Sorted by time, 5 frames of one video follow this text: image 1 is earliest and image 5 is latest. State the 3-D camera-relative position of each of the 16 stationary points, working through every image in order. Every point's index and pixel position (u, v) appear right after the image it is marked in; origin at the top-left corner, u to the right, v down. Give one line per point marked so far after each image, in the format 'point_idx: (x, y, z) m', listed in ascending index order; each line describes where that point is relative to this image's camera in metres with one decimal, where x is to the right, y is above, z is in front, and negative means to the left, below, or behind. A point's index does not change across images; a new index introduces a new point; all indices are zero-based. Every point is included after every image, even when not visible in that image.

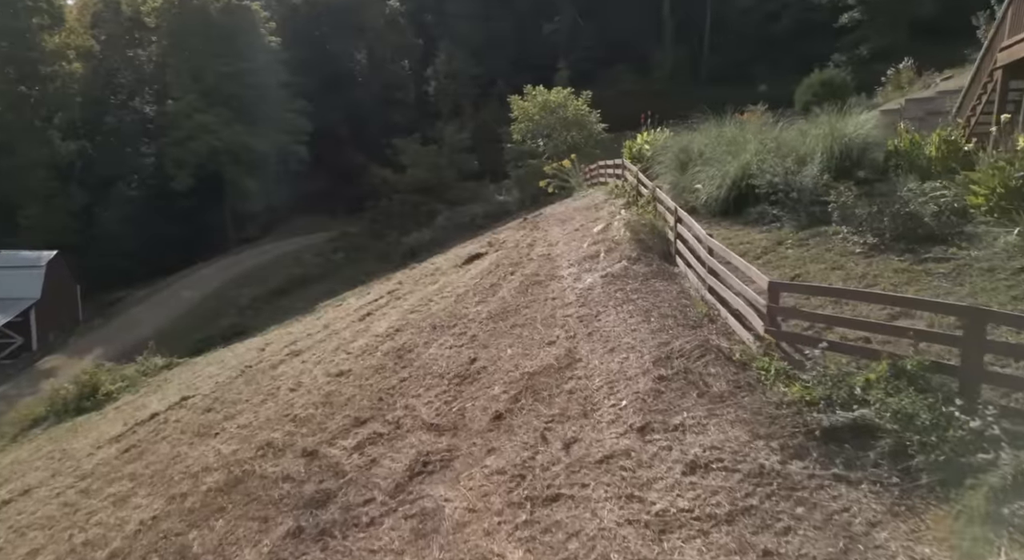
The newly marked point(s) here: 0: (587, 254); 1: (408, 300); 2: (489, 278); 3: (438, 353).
0: (+1.3, +0.4, +9.5) m
1: (-2.1, -0.4, +11.1) m
2: (-0.4, 0.0, +10.6) m
3: (-1.1, -1.1, +8.1) m
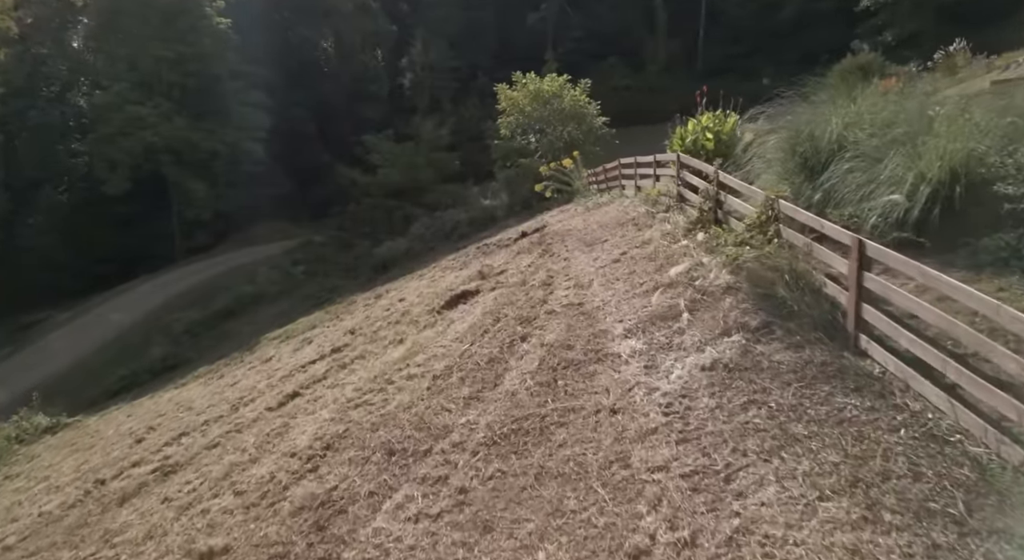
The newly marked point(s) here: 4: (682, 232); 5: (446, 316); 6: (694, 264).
0: (+1.5, -0.3, +5.5) m
1: (-2.0, -1.2, +7.0) m
2: (-0.3, -0.7, +6.5) m
3: (-0.9, -1.9, +4.1) m
4: (+2.3, +0.6, +7.3) m
5: (-1.0, -0.5, +8.1) m
6: (+2.0, +0.2, +6.0) m
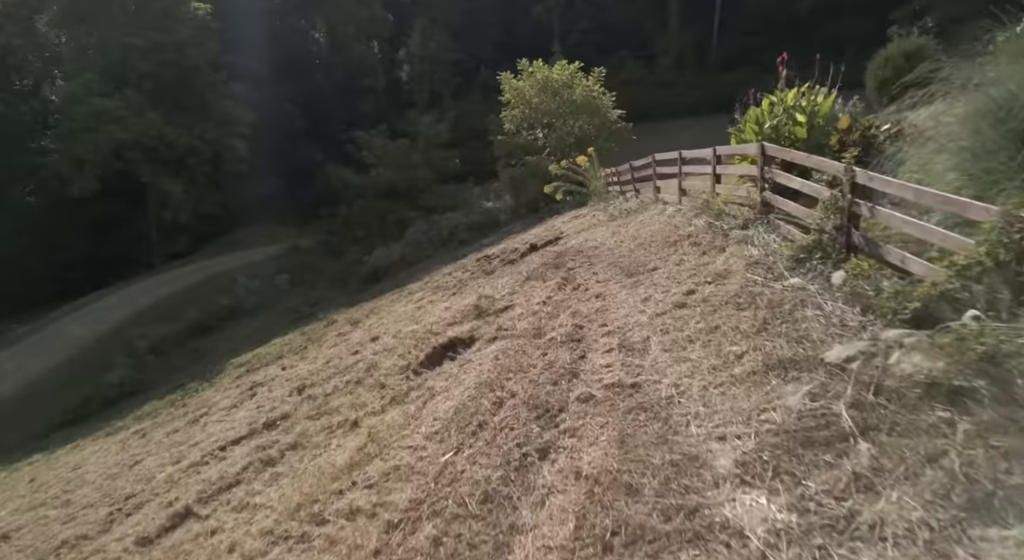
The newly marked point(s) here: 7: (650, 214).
0: (+1.5, -0.8, +2.9) m
1: (-1.9, -1.7, +4.4) m
2: (-0.2, -1.2, +3.9) m
3: (-0.8, -2.3, +1.5) m
4: (+2.4, +0.1, +4.7) m
5: (-0.9, -1.0, +5.5) m
6: (+2.0, -0.3, +3.4) m
7: (+2.2, +1.1, +9.0) m
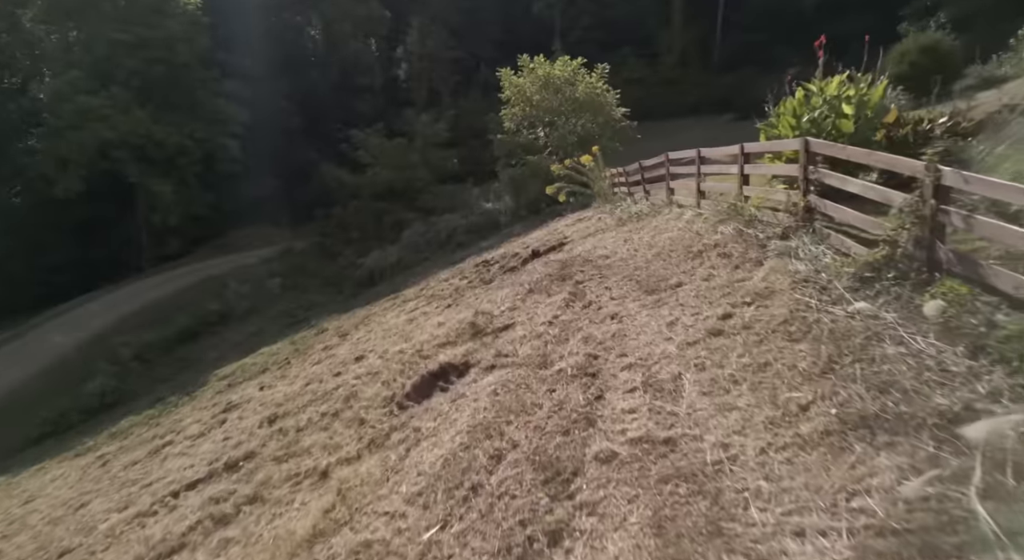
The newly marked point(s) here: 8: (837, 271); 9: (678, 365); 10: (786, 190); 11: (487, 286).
0: (+1.5, -1.0, +2.1) m
1: (-1.9, -1.9, +3.6) m
2: (-0.2, -1.4, +3.1) m
3: (-0.8, -2.5, +0.6) m
4: (+2.4, 0.0, +3.8) m
5: (-0.9, -1.2, +4.7) m
6: (+2.1, -0.5, +2.5) m
7: (+2.2, +0.9, +8.1) m
8: (+2.4, +0.1, +4.2) m
9: (+1.1, -0.6, +4.0) m
10: (+2.7, +0.9, +5.5) m
11: (-0.4, -0.1, +9.4) m
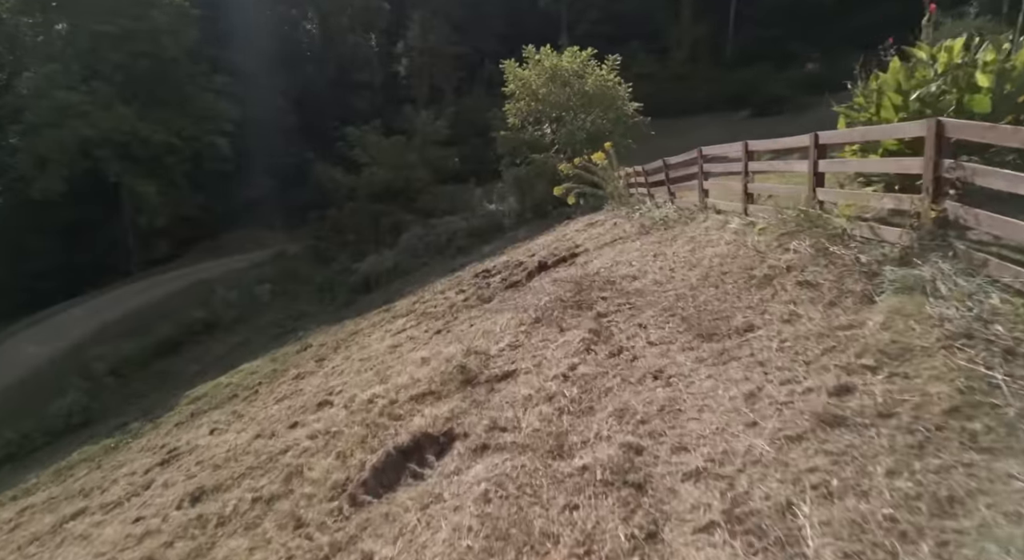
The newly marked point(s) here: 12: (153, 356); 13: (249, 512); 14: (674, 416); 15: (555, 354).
0: (+1.5, -1.3, +0.6) m
1: (-1.9, -2.1, +2.1) m
2: (-0.2, -1.6, +1.6) m
3: (-0.9, -2.8, -0.9) m
4: (+2.4, -0.3, +2.3) m
5: (-0.9, -1.4, +3.2) m
6: (+2.0, -0.8, +1.0) m
7: (+2.3, +0.6, +6.6) m
8: (+2.4, -0.2, +2.6) m
9: (+1.1, -0.9, +2.4) m
10: (+2.7, +0.6, +4.0) m
11: (-0.4, -0.4, +7.9) m
12: (-12.1, -2.6, +18.6) m
13: (-2.0, -1.7, +4.0) m
14: (+0.9, -0.7, +3.1) m
15: (+0.3, -0.6, +4.6) m
